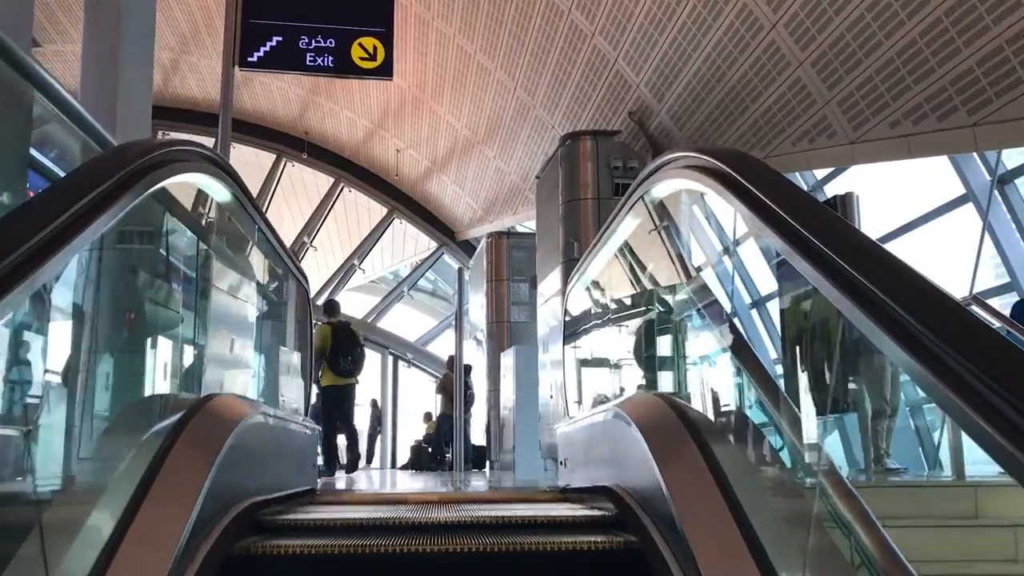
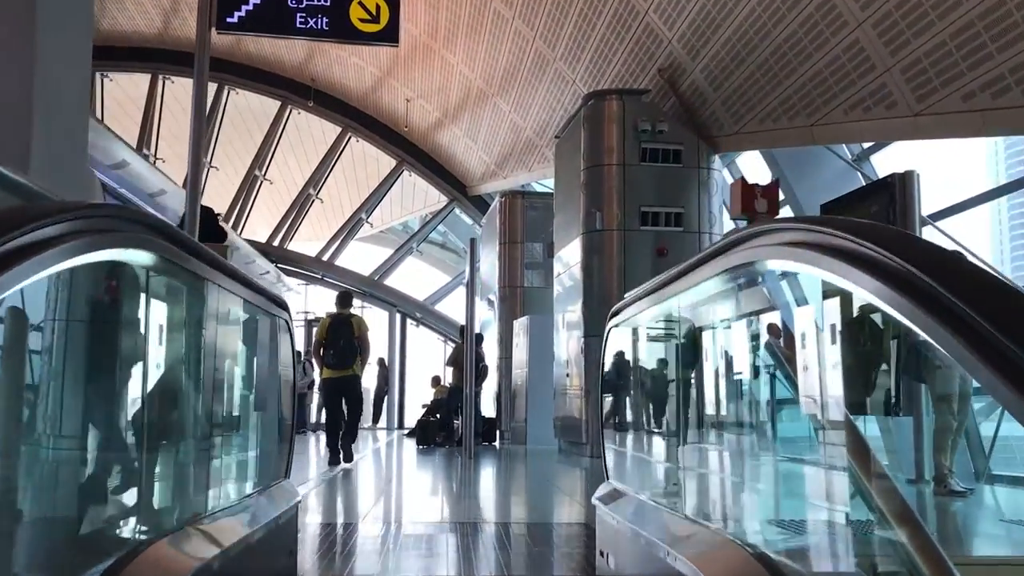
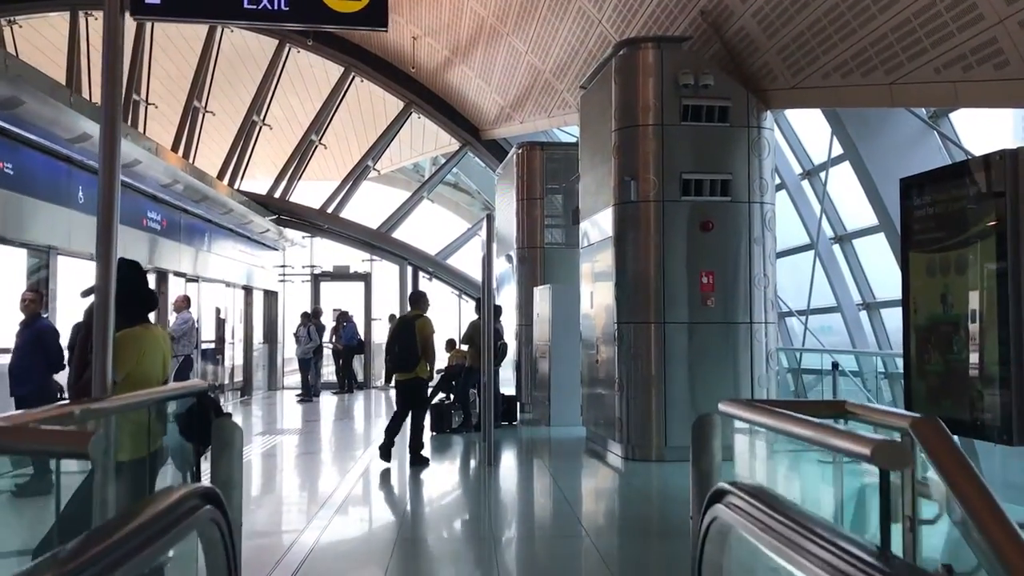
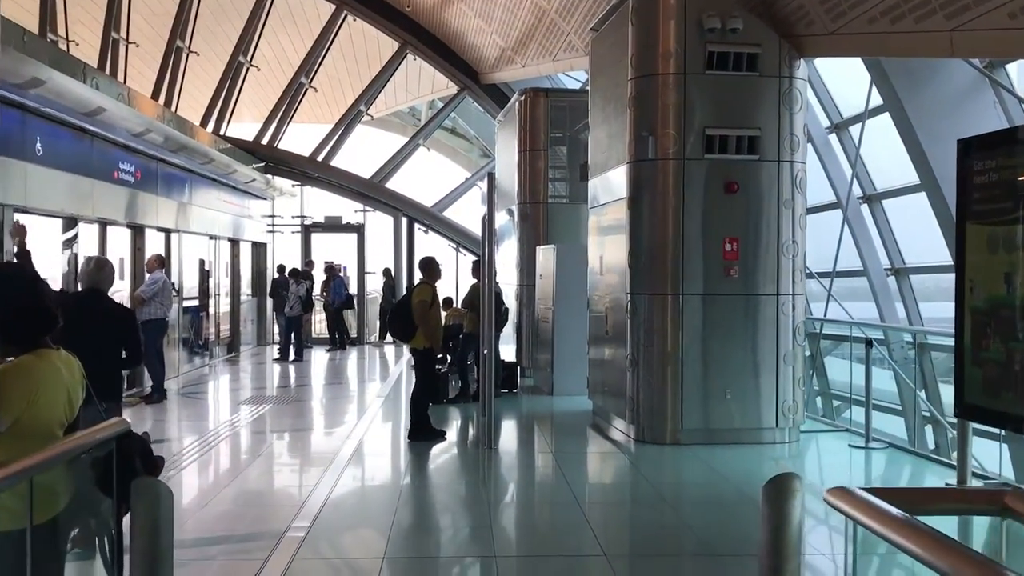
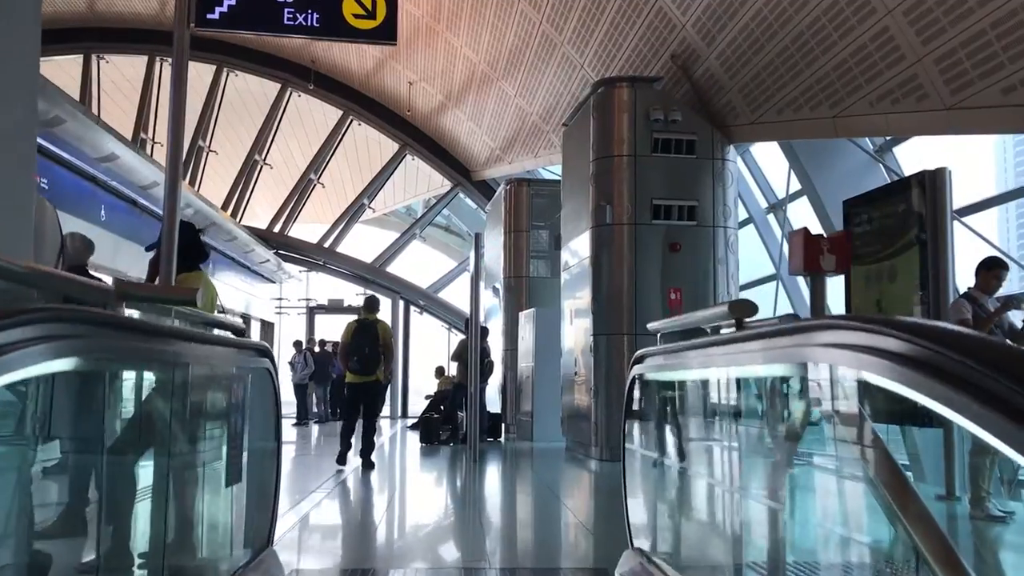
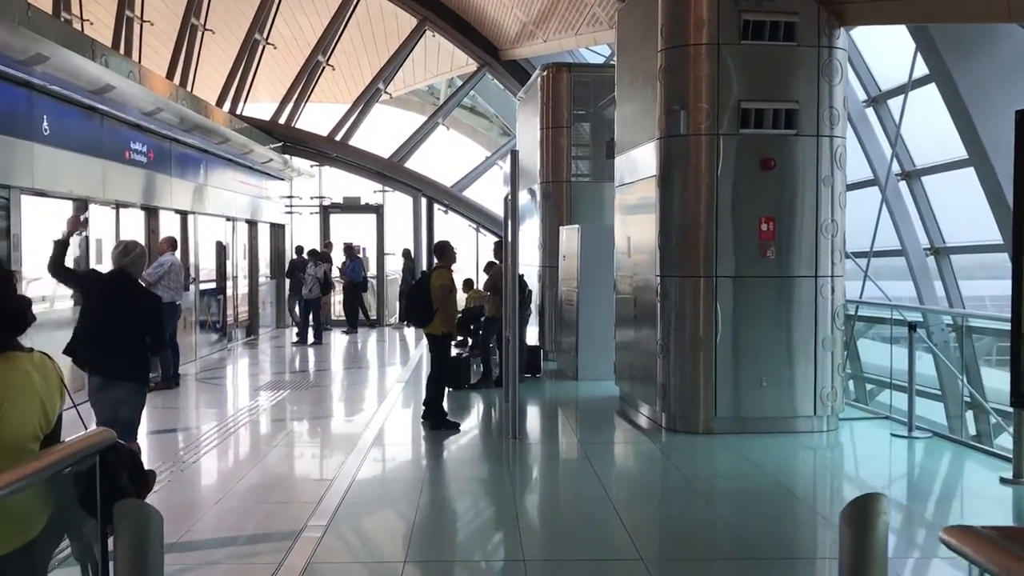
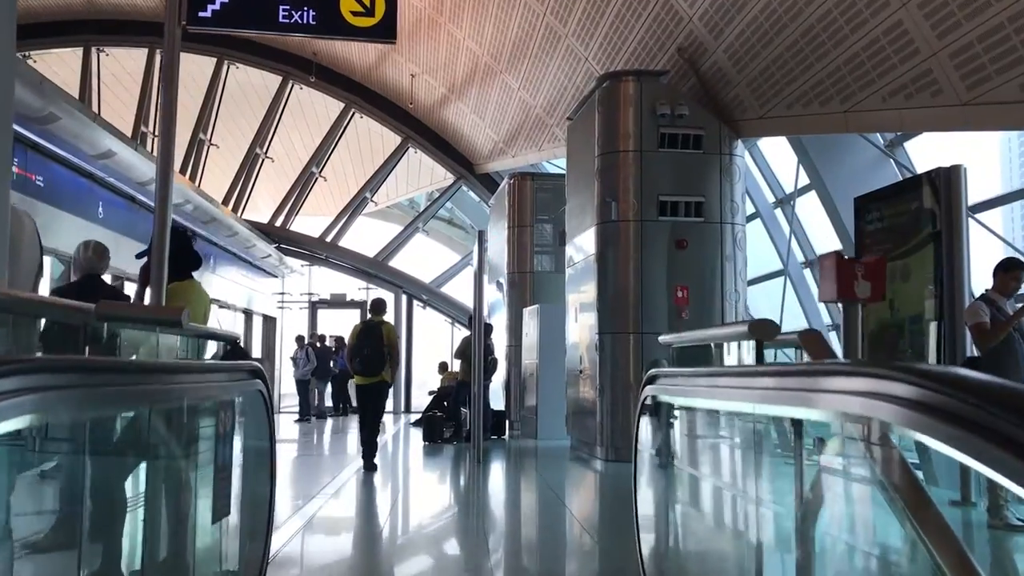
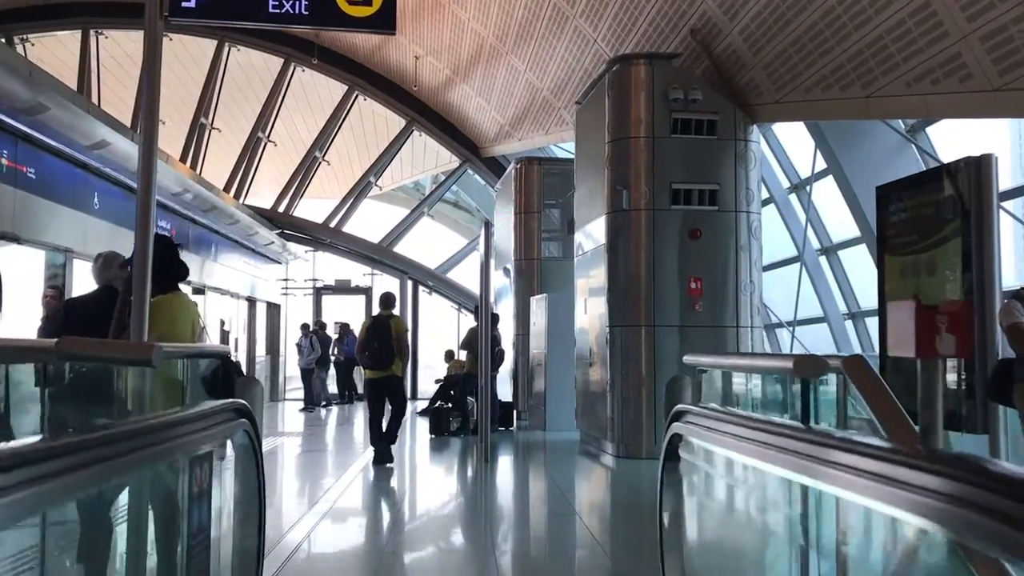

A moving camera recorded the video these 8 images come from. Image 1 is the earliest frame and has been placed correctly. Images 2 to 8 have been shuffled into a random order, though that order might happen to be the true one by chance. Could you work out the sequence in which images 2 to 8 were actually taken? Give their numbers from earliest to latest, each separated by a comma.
2, 5, 7, 8, 3, 4, 6
